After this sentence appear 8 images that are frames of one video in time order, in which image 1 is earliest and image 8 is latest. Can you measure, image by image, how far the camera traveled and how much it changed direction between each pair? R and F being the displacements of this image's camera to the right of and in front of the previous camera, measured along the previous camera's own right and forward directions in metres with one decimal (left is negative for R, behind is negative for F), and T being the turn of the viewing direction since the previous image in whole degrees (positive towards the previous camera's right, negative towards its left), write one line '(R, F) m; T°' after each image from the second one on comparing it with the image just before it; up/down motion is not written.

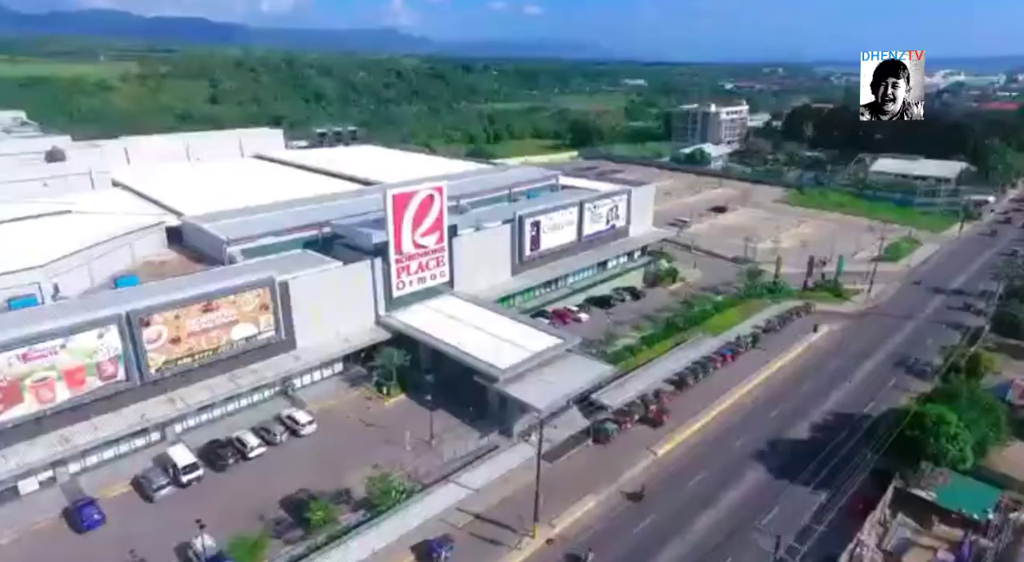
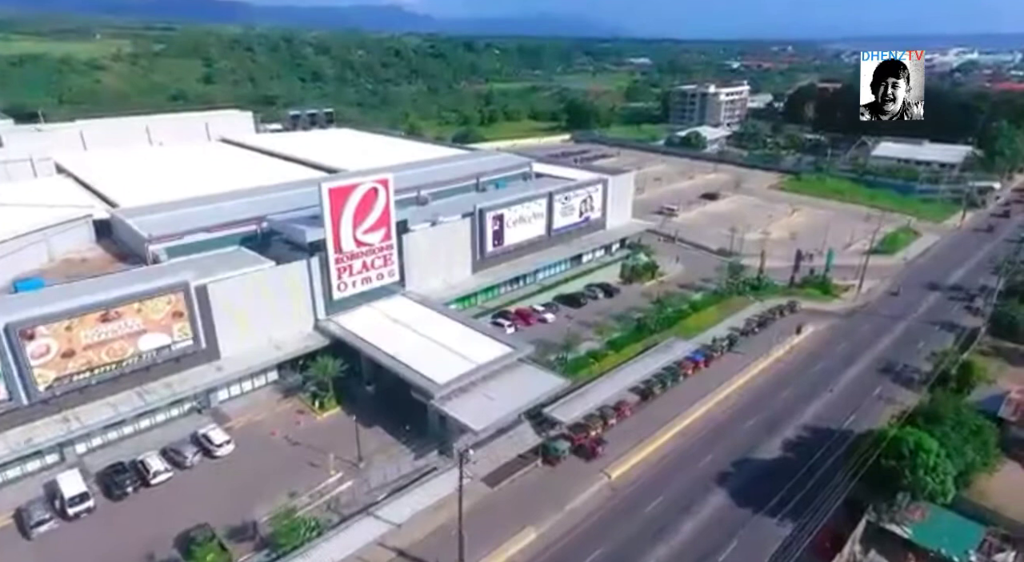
(+3.1, +3.2) m; 0°
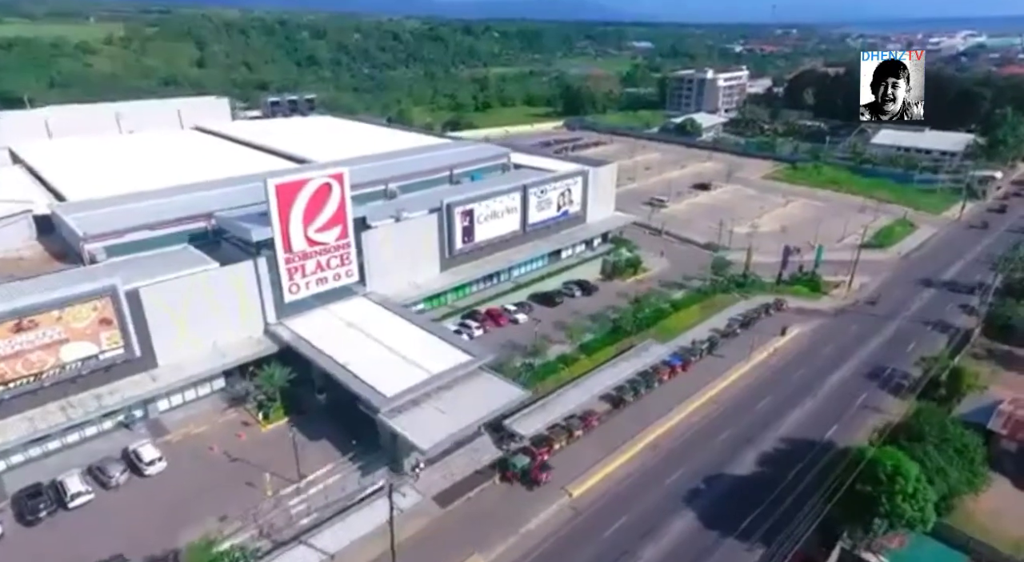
(+2.2, +2.2) m; 0°
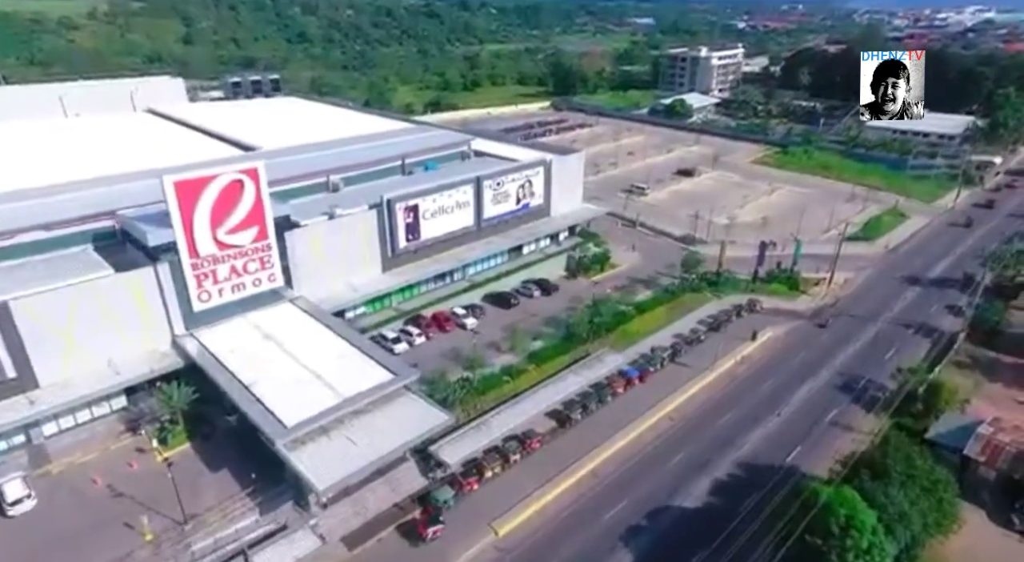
(+3.4, +3.3) m; 0°
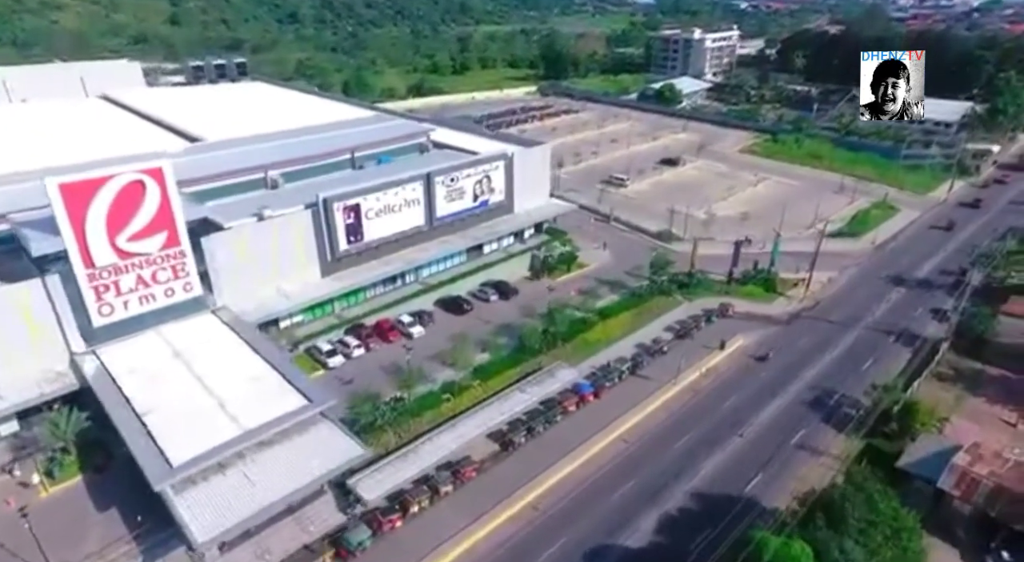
(+3.0, +2.9) m; 0°
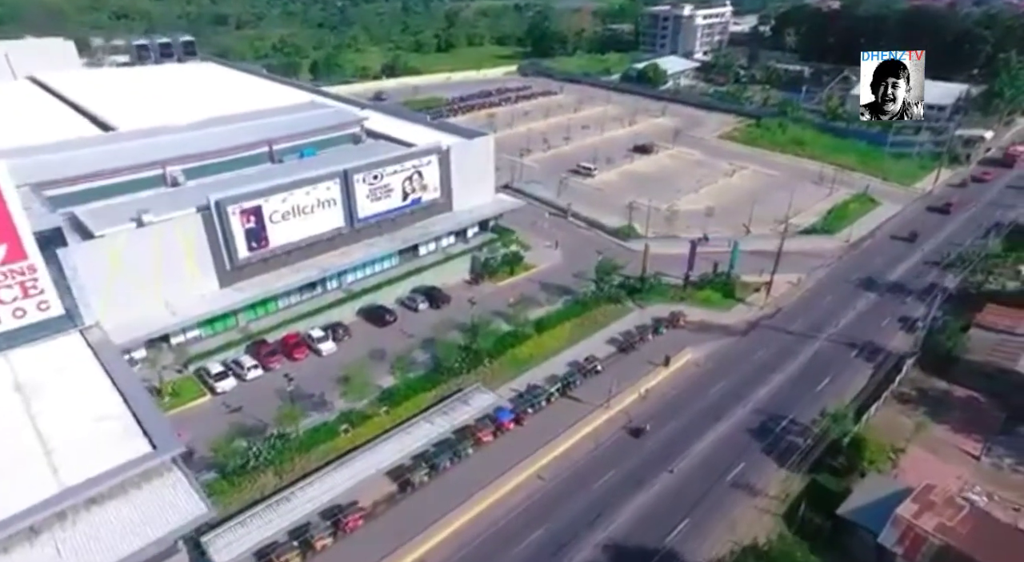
(+4.4, +3.6) m; 0°
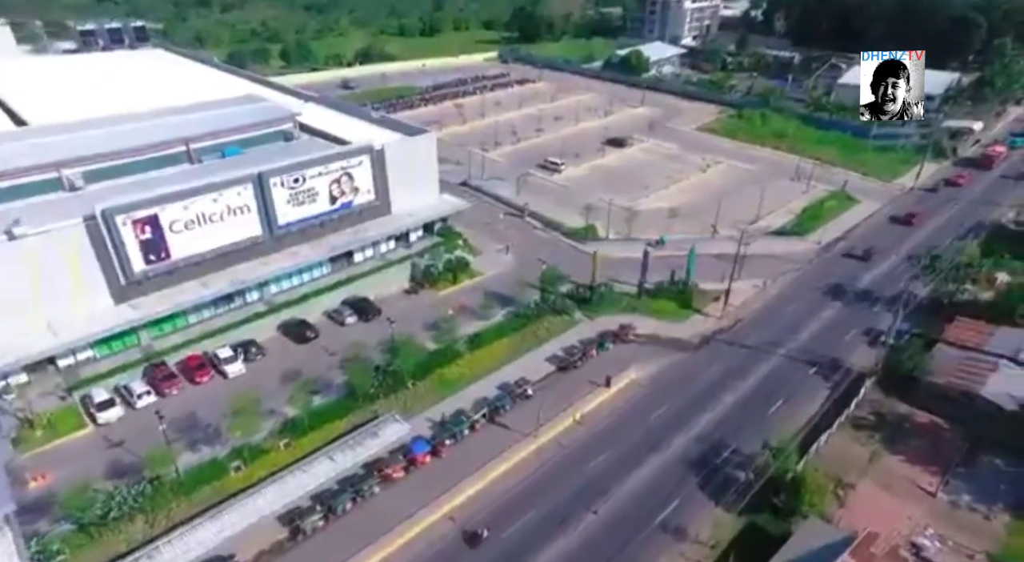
(+3.8, +2.8) m; 0°
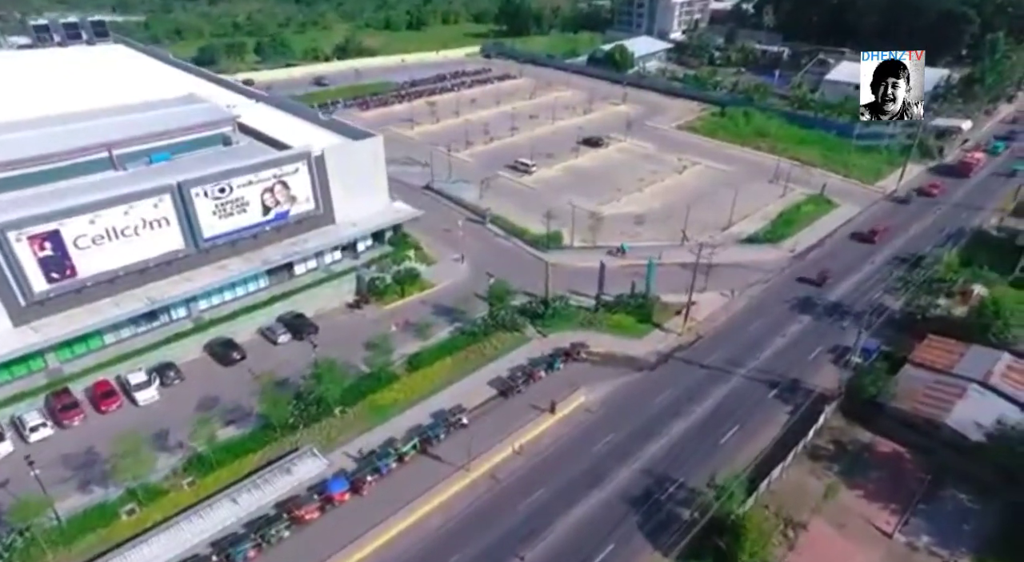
(+3.1, +2.2) m; 0°
